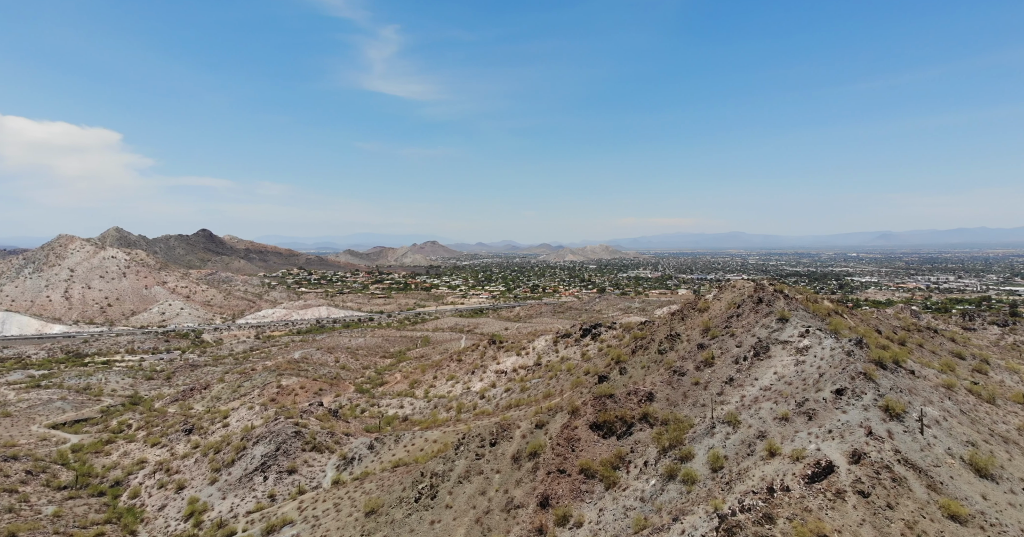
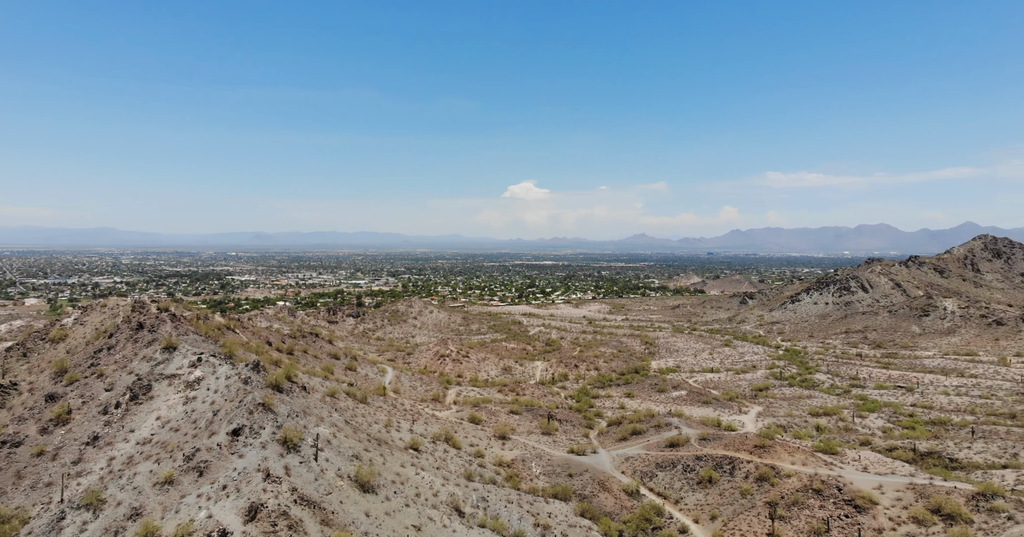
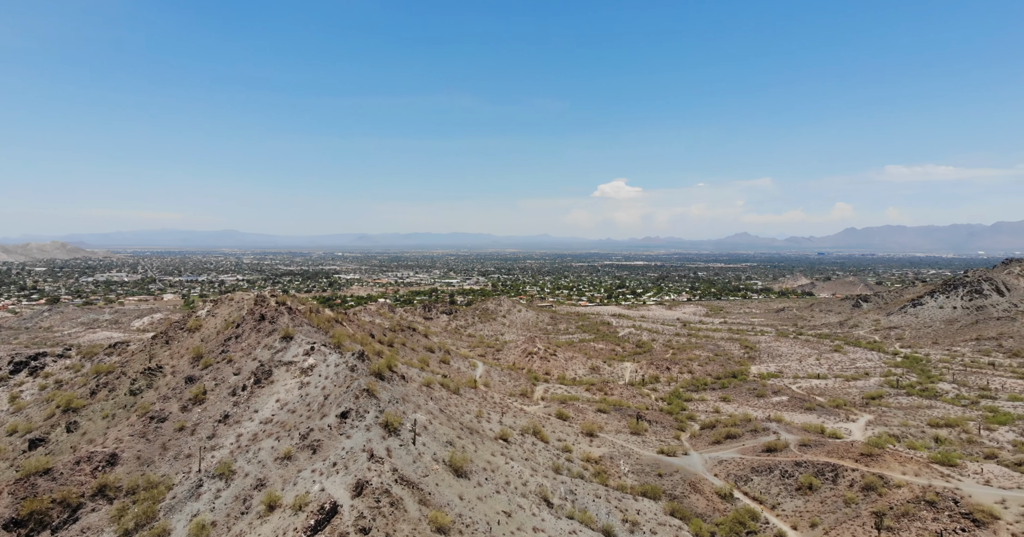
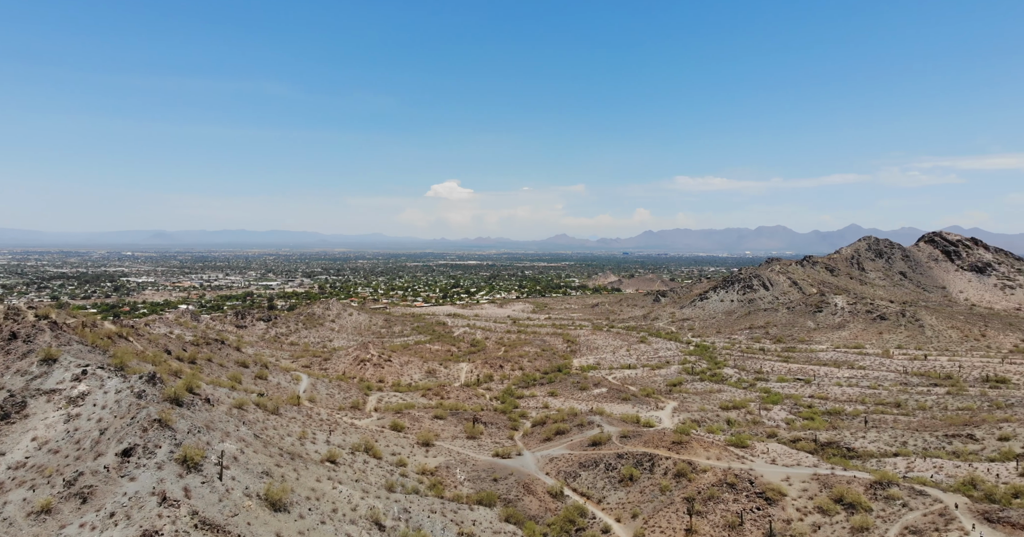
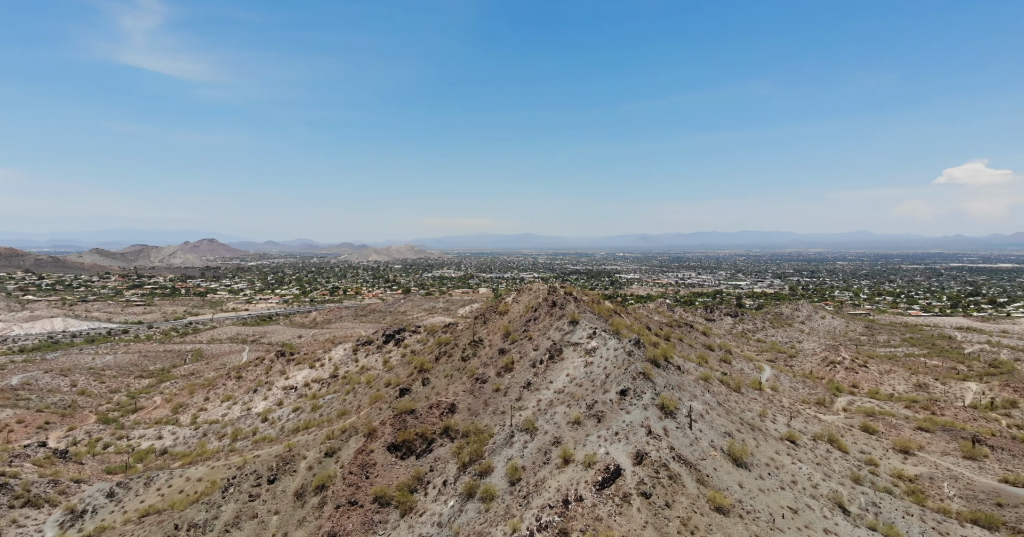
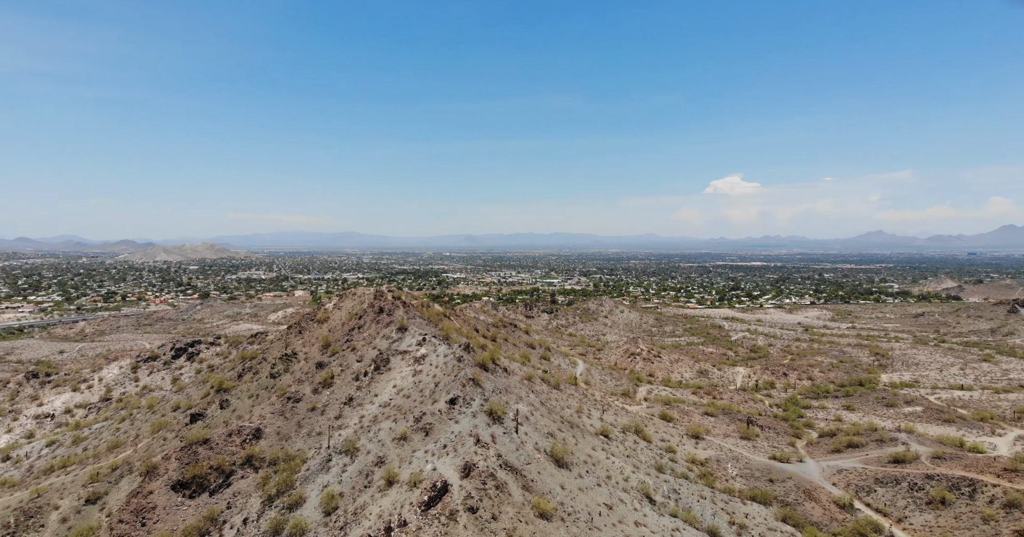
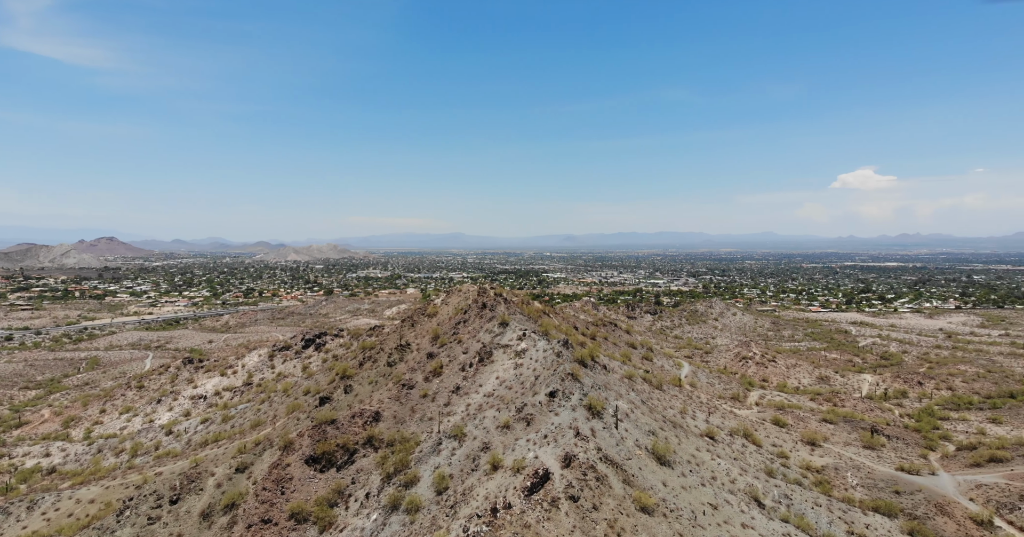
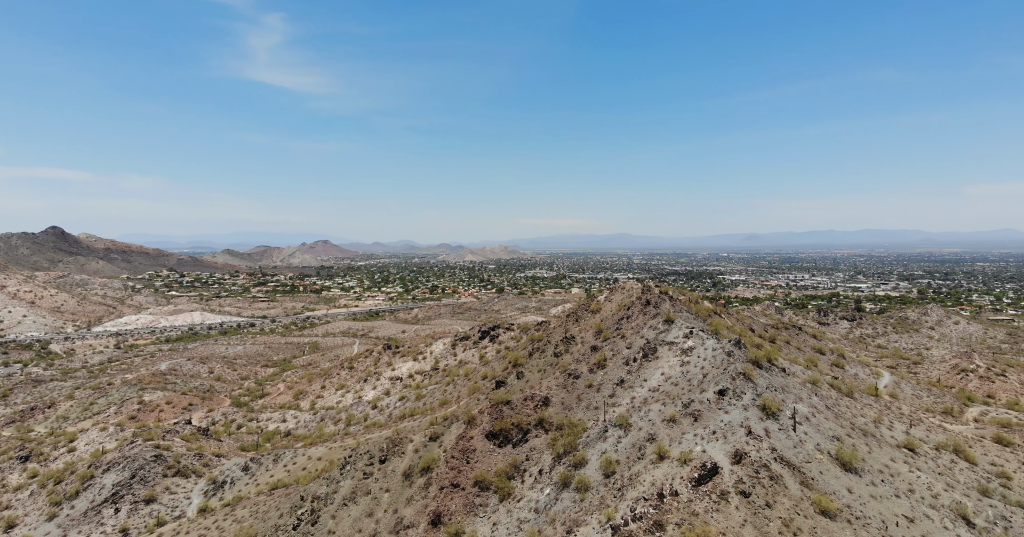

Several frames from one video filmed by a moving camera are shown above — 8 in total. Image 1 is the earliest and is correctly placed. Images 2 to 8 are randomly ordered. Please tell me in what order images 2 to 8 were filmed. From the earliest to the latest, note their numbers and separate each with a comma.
8, 5, 7, 6, 3, 2, 4
